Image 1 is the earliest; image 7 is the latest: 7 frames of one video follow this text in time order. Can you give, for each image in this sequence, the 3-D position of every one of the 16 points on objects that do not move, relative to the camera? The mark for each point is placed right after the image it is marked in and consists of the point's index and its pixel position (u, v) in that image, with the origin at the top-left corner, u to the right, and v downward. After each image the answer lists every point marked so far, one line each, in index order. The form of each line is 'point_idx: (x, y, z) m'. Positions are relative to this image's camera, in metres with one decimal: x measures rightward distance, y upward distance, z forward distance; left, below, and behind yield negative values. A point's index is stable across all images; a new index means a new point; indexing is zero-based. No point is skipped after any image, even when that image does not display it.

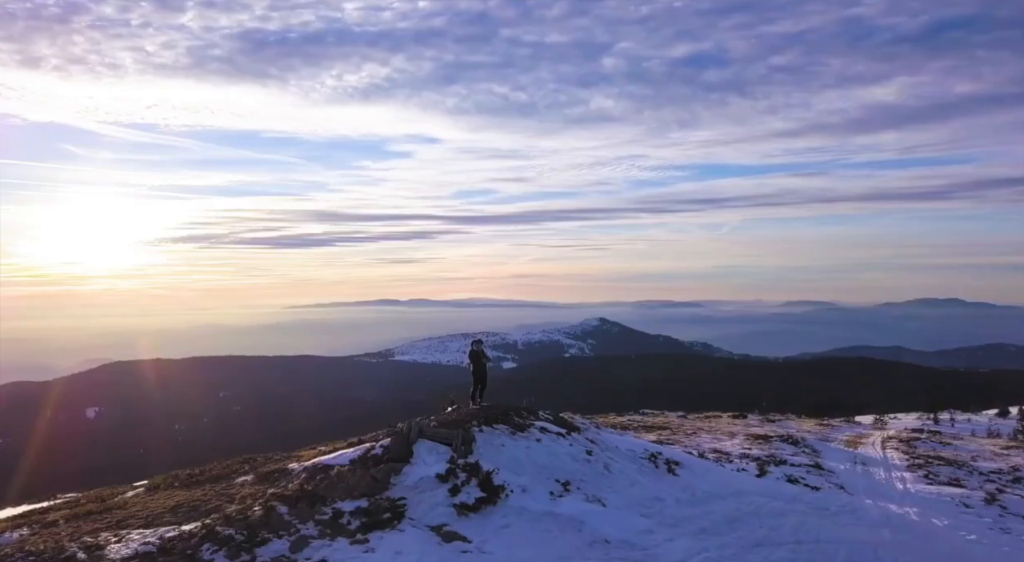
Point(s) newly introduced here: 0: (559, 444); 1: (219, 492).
0: (+1.0, -3.4, +15.2) m
1: (-5.6, -4.0, +13.8) m
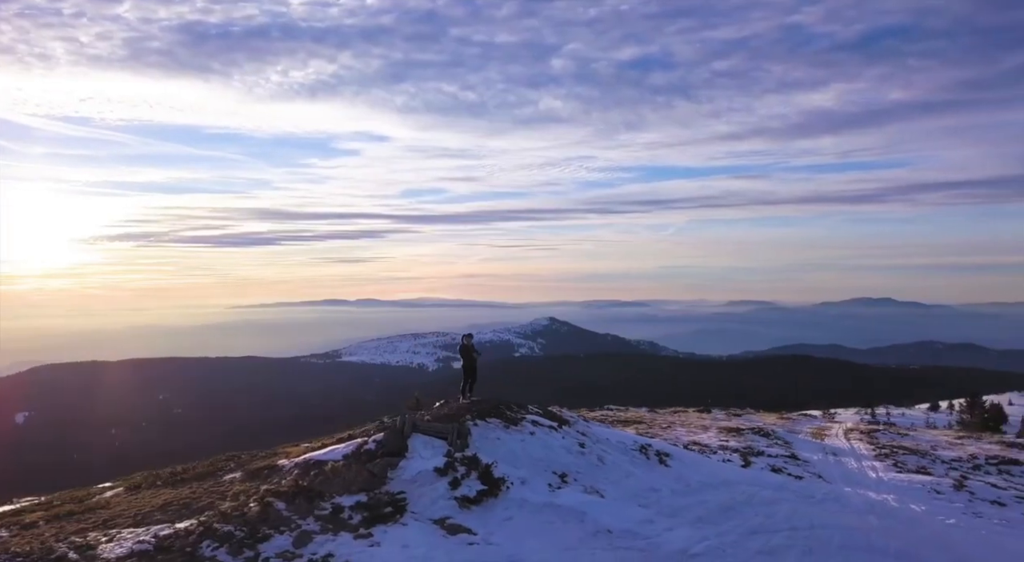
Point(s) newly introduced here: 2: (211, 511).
0: (+0.9, -3.3, +15.2) m
1: (-5.7, -3.9, +13.5) m
2: (-5.0, -3.8, +12.0) m
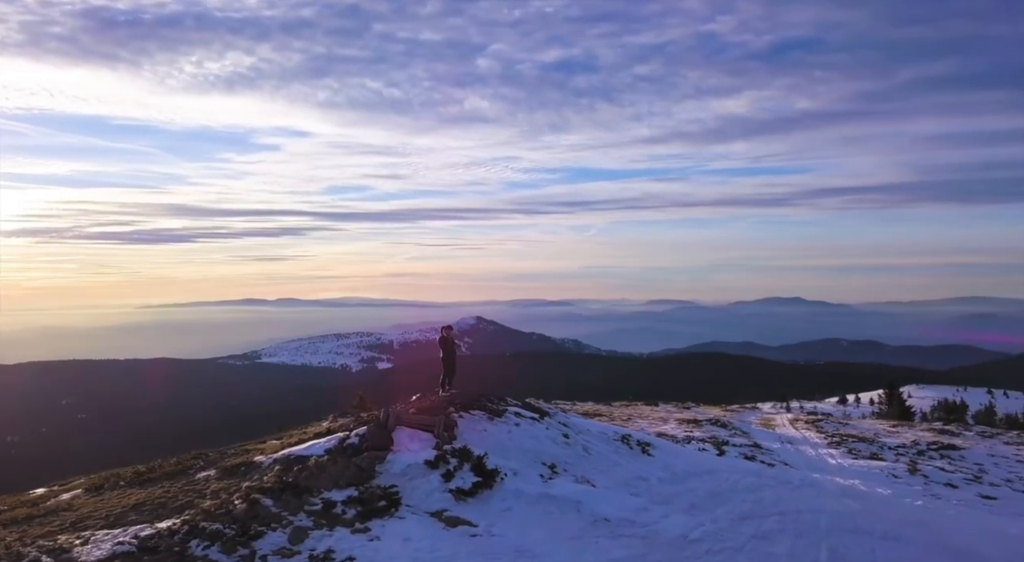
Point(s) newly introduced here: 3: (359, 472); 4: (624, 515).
0: (+0.5, -3.1, +15.1) m
1: (-5.8, -3.7, +12.8) m
2: (-5.0, -3.6, +11.4) m
3: (-2.6, -3.3, +12.5) m
4: (+1.9, -3.9, +12.0) m
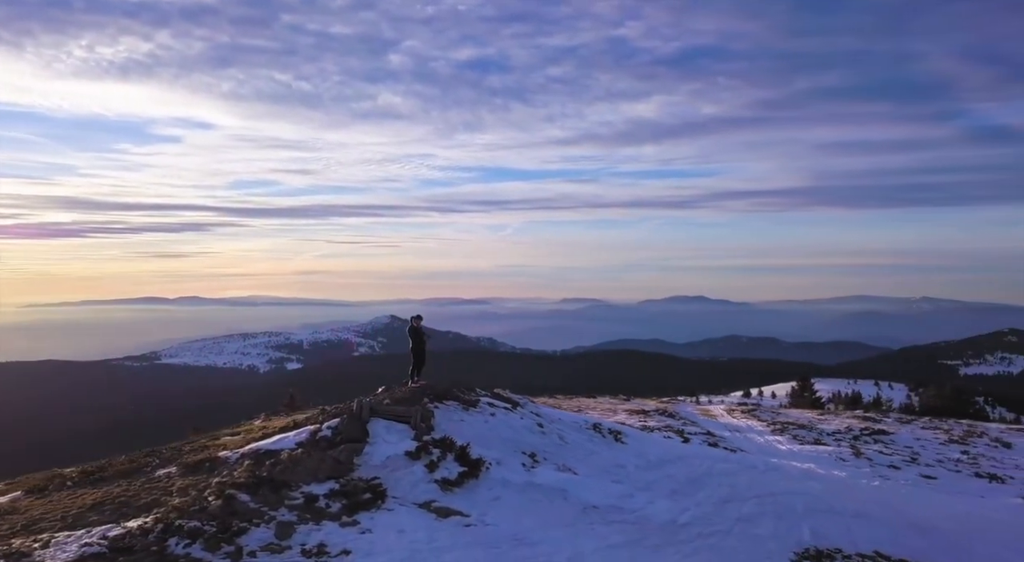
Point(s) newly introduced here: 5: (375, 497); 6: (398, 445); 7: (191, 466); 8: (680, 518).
0: (0.0, -2.8, +14.9) m
1: (-6.1, -3.4, +12.0) m
2: (-5.2, -3.3, +10.7) m
3: (-2.9, -3.0, +12.0) m
4: (+1.6, -3.6, +12.0) m
5: (-2.1, -3.3, +10.9) m
6: (-2.0, -2.9, +12.6) m
7: (-5.7, -3.3, +12.9) m
8: (+2.7, -3.8, +11.5) m
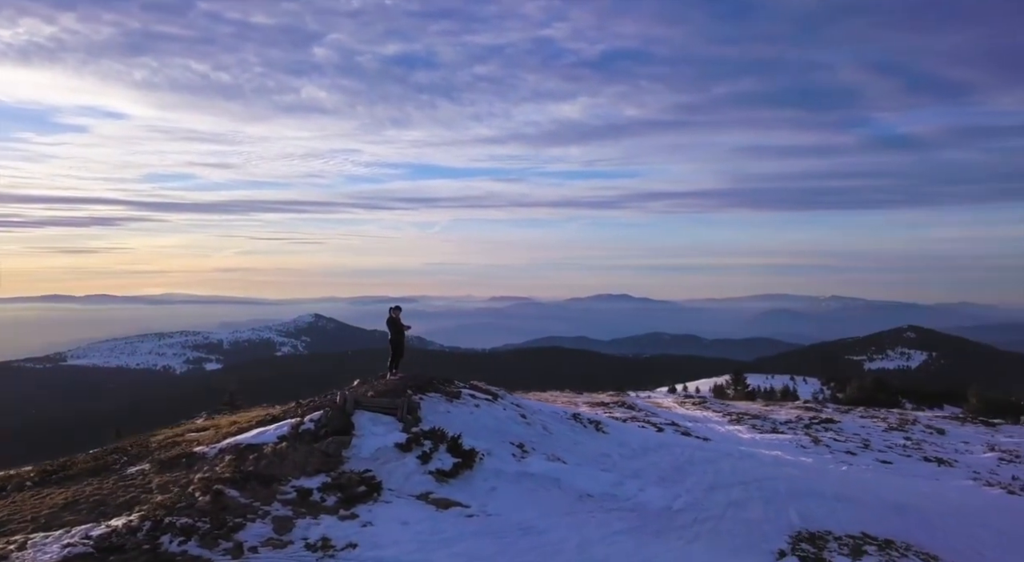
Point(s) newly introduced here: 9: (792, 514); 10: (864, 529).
0: (-0.3, -2.6, +14.7) m
1: (-6.2, -3.2, +11.4) m
2: (-5.1, -3.1, +10.1) m
3: (-3.0, -2.8, +11.6) m
4: (+1.5, -3.5, +12.0) m
5: (-2.1, -3.1, +10.6) m
6: (-2.2, -2.7, +12.4) m
7: (-5.9, -3.1, +12.3) m
8: (+2.6, -3.6, +11.6) m
9: (+4.6, -3.8, +12.0) m
10: (+5.7, -4.0, +11.7) m
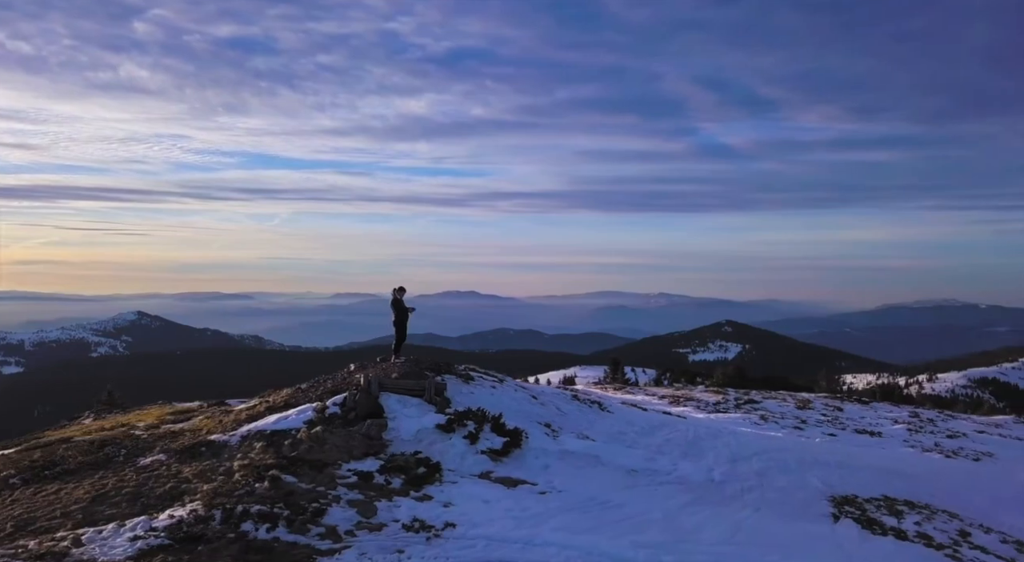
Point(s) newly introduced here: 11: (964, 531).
0: (-0.1, -2.2, +14.6) m
1: (-5.3, -2.8, +10.4) m
2: (-4.1, -2.8, +9.3) m
3: (-2.2, -2.5, +11.1) m
4: (+2.2, -3.1, +12.2) m
5: (-1.1, -2.7, +10.3) m
6: (-1.5, -2.3, +12.0) m
7: (-5.2, -2.7, +11.4) m
8: (+3.3, -3.2, +12.0) m
9: (+5.3, -3.5, +12.7) m
10: (+6.4, -3.7, +12.6) m
11: (+6.4, -3.5, +10.2) m
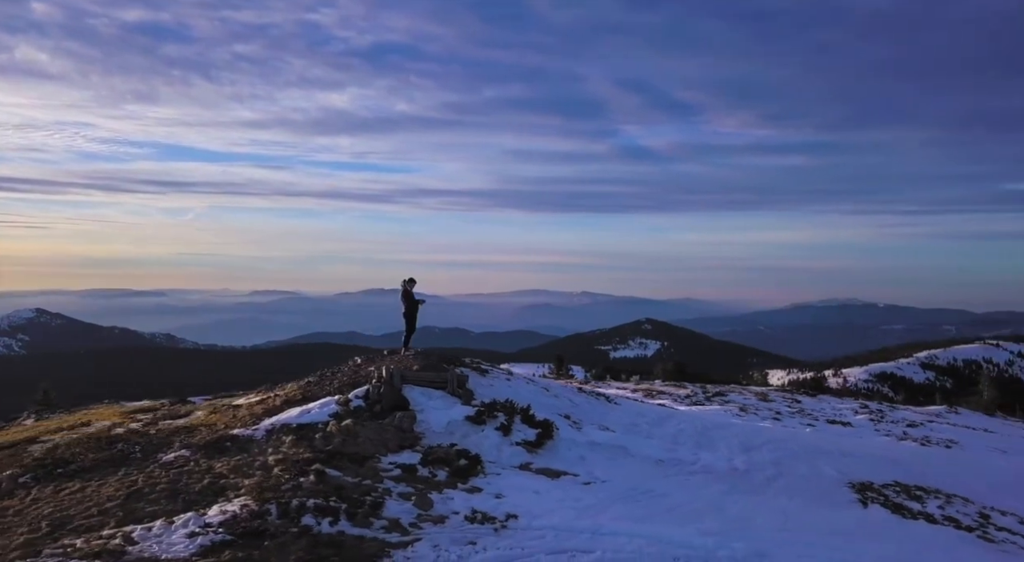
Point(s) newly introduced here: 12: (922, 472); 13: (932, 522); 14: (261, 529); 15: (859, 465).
0: (+0.2, -2.1, +14.6) m
1: (-4.7, -2.6, +10.0) m
2: (-3.4, -2.6, +9.0) m
3: (-1.7, -2.3, +11.0) m
4: (+2.6, -3.0, +12.3) m
5: (-0.6, -2.6, +10.2) m
6: (-1.0, -2.1, +11.9) m
7: (-4.7, -2.5, +11.0) m
8: (+3.8, -3.1, +12.2) m
9: (+5.7, -3.4, +13.1) m
10: (+6.8, -3.6, +13.0) m
11: (+7.0, -3.5, +10.7) m
12: (+8.4, -3.9, +14.6) m
13: (+5.8, -3.3, +10.1) m
14: (-2.7, -2.7, +7.7) m
15: (+6.6, -3.5, +13.8) m
